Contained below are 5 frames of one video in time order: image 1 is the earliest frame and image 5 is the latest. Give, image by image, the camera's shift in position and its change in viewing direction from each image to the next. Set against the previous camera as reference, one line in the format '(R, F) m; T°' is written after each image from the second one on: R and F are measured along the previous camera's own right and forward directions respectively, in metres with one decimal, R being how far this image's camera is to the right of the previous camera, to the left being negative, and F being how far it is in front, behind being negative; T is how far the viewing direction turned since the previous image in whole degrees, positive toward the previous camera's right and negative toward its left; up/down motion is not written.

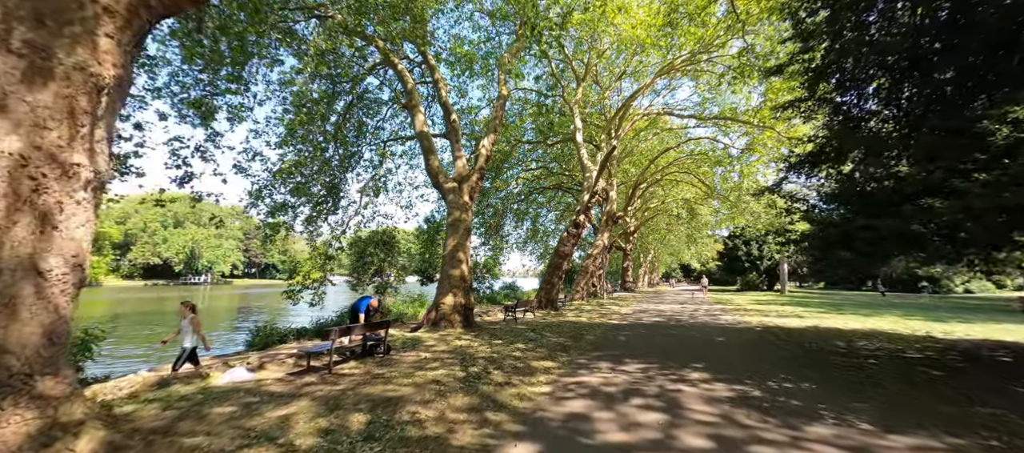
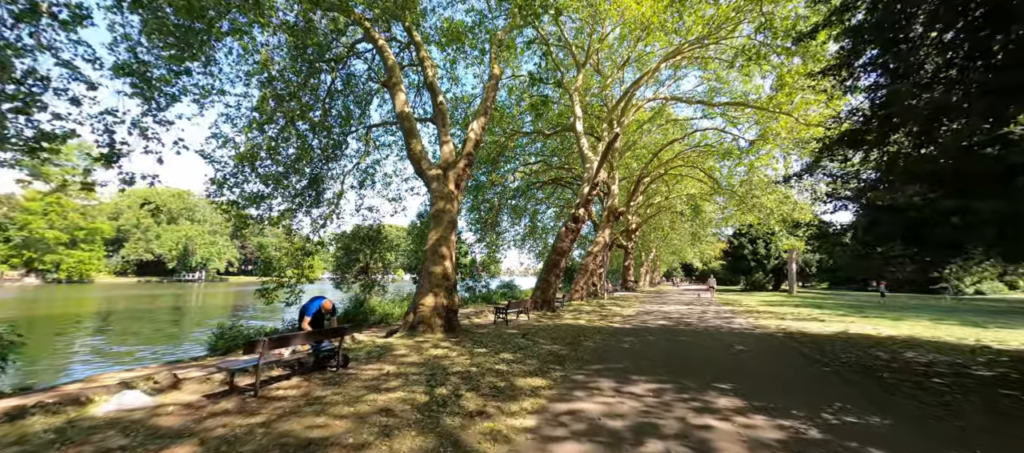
(+0.2, +1.1) m; 0°
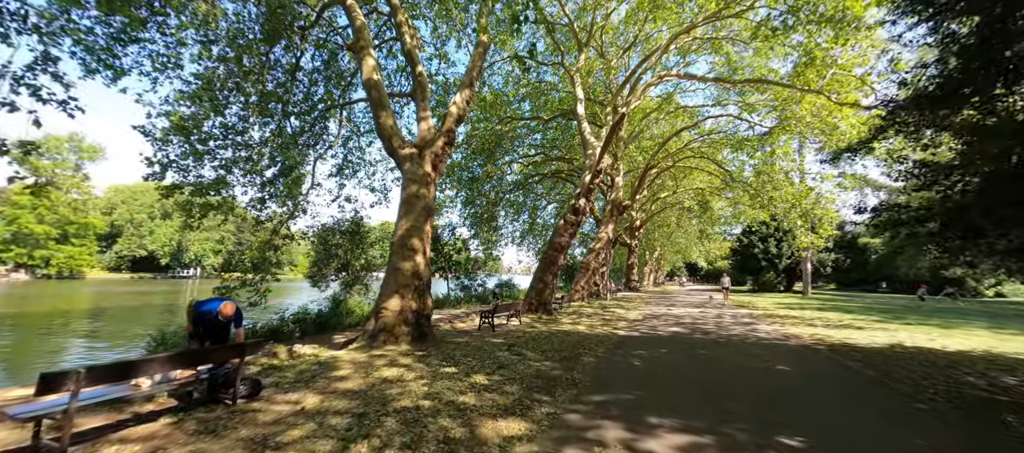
(+0.3, +1.5) m; 0°
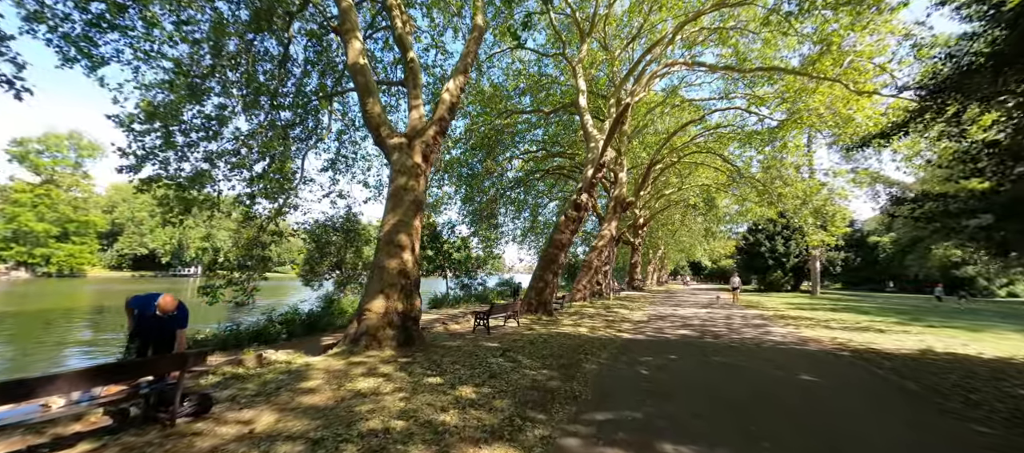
(+0.1, +0.6) m; 0°
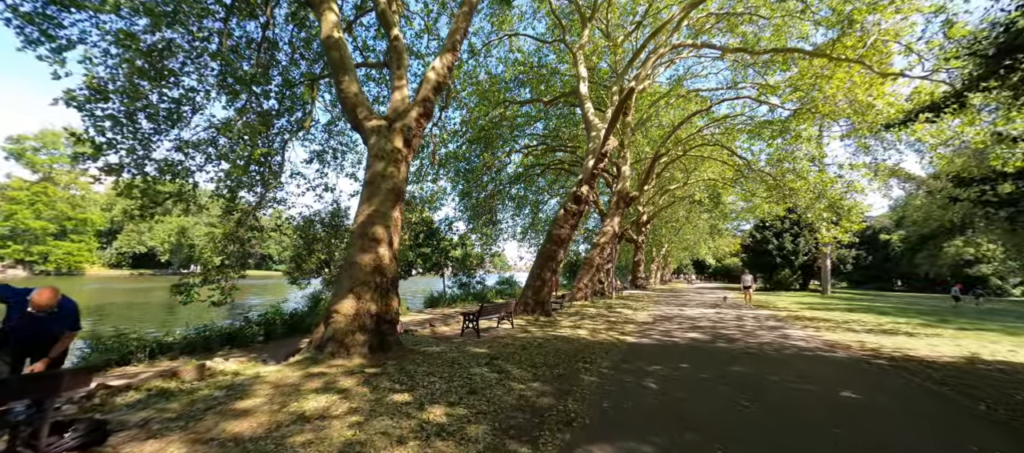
(+0.2, +0.8) m; 0°
